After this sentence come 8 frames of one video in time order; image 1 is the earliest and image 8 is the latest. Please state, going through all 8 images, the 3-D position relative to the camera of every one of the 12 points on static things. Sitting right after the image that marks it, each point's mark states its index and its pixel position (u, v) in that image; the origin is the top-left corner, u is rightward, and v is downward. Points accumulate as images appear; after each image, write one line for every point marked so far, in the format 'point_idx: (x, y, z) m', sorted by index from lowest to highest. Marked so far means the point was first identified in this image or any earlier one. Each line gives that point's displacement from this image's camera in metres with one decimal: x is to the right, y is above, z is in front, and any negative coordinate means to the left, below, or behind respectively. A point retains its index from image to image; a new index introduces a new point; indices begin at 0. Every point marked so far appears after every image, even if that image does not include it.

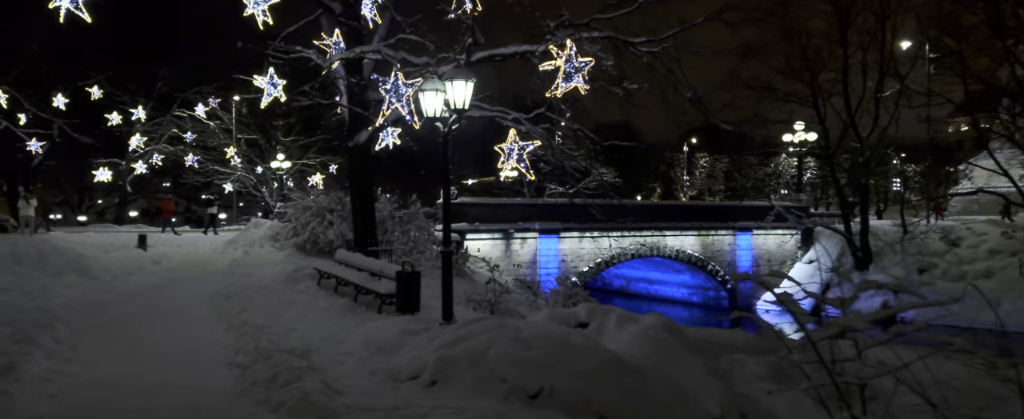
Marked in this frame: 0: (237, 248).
0: (-8.6, -1.2, +18.4) m
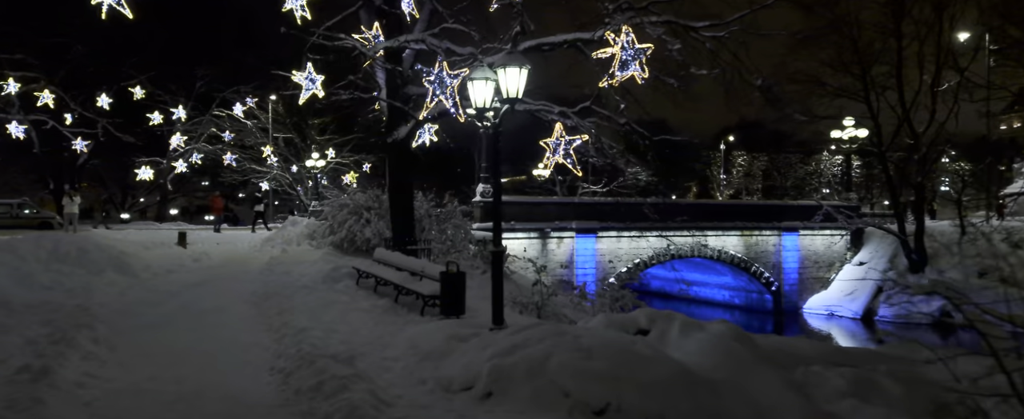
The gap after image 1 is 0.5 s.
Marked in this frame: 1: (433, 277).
0: (-7.4, -1.1, +18.3) m
1: (-1.3, -1.1, +9.8) m
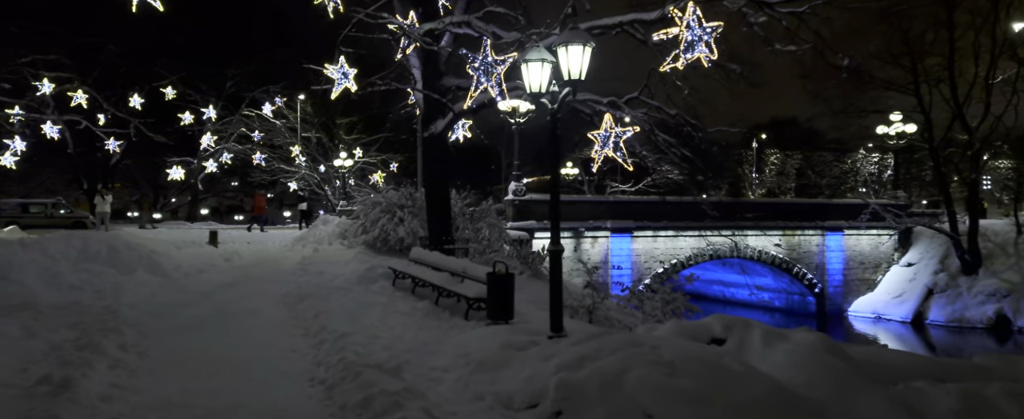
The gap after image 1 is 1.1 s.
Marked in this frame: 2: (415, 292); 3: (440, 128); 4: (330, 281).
0: (-6.2, -1.1, +17.9) m
1: (-0.5, -1.1, +9.1) m
2: (-1.8, -1.5, +11.1) m
3: (-1.6, +1.8, +13.1) m
4: (-3.7, -1.5, +12.0) m
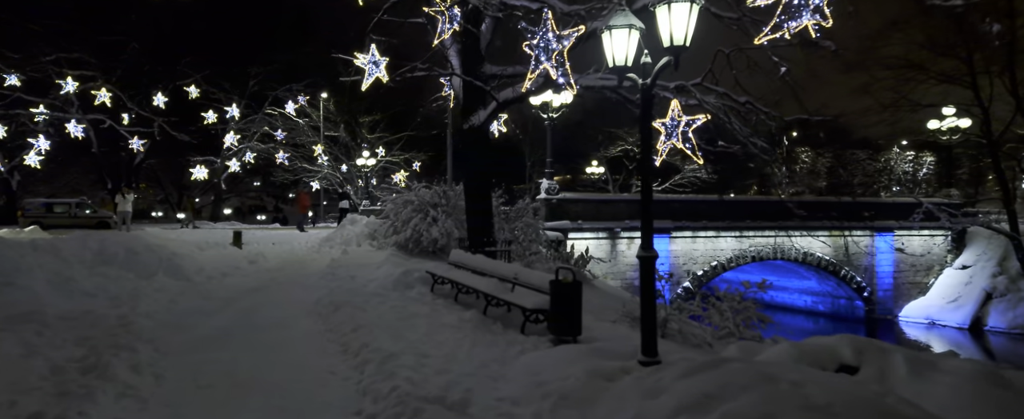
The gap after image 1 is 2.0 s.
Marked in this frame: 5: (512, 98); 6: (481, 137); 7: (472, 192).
0: (-5.1, -1.0, +16.9) m
1: (+0.3, -1.1, +8.0) m
2: (-0.9, -1.5, +10.0) m
3: (-0.6, +1.8, +12.1) m
4: (-2.8, -1.4, +11.0) m
5: (0.0, +2.2, +11.6) m
6: (-0.6, +1.5, +12.2) m
7: (-0.8, +0.3, +12.4) m
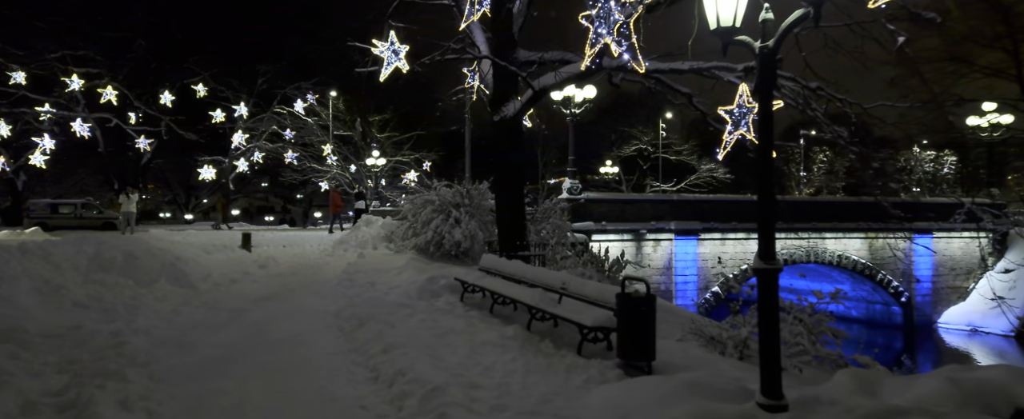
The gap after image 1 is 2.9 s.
0: (-4.4, -1.1, +15.9) m
1: (+0.9, -1.1, +6.9) m
2: (-0.3, -1.5, +8.9) m
3: (+0.1, +1.8, +10.9) m
4: (-2.2, -1.4, +9.9) m
5: (+0.7, +2.2, +10.5) m
6: (0.0, +1.5, +11.1) m
7: (-0.2, +0.3, +11.2) m
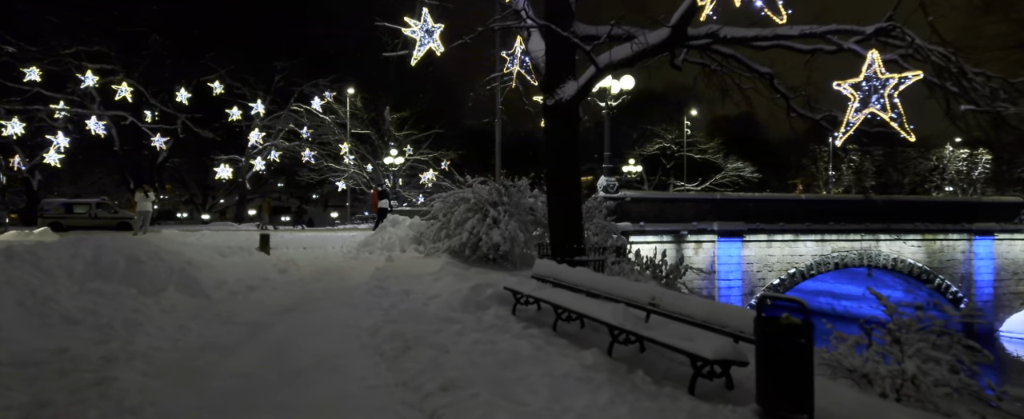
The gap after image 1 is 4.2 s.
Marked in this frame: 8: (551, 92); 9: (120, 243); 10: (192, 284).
0: (-3.4, -1.0, +14.5) m
1: (+1.7, -1.0, +5.5) m
2: (+0.6, -1.5, +7.5) m
3: (+1.0, +1.8, +9.5) m
4: (-1.3, -1.4, +8.6) m
5: (+1.5, +2.2, +9.1) m
6: (+0.9, +1.5, +9.7) m
7: (+0.7, +0.4, +9.8) m
8: (+0.6, +1.9, +9.7) m
9: (-6.3, -0.5, +9.4) m
10: (-5.0, -1.2, +9.2) m
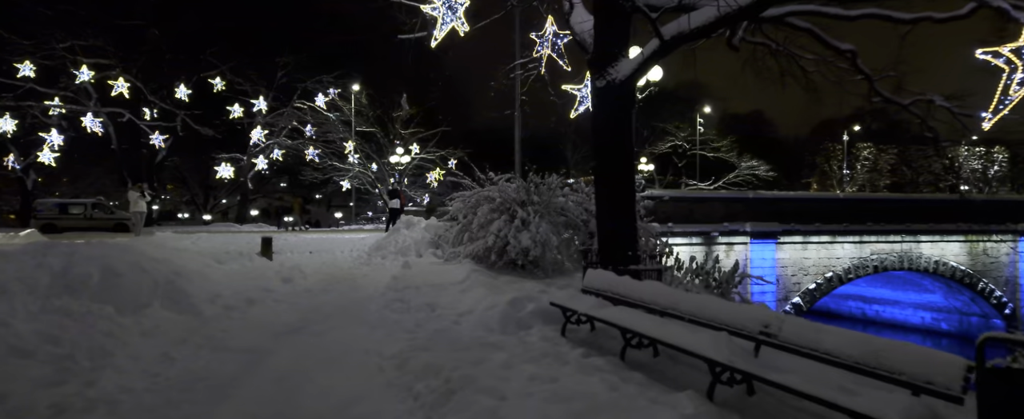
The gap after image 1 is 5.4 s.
0: (-2.8, -1.0, +13.2) m
1: (+2.3, -1.0, +4.1) m
2: (+1.2, -1.5, +6.1) m
3: (+1.6, +1.8, +8.1) m
4: (-0.7, -1.4, +7.2) m
5: (+2.1, +2.2, +7.7) m
6: (+1.5, +1.5, +8.3) m
7: (+1.3, +0.4, +8.4) m
8: (+1.2, +1.9, +8.3) m
9: (-5.7, -0.6, +8.0) m
10: (-4.4, -1.2, +7.8) m
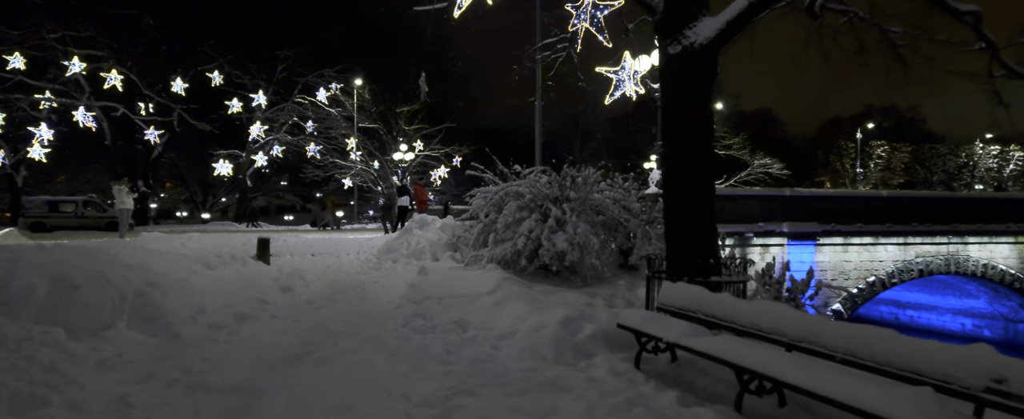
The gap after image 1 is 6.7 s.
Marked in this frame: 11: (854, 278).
0: (-2.2, -1.0, +11.6) m
1: (+2.9, -1.0, +2.5) m
2: (+1.7, -1.5, +4.5) m
3: (+2.1, +1.9, +6.6) m
4: (-0.1, -1.4, +5.6) m
5: (+2.7, +2.2, +6.1) m
6: (+2.1, +1.5, +6.7) m
7: (+1.9, +0.4, +6.9) m
8: (+1.8, +2.0, +6.7) m
9: (-5.1, -0.5, +6.5) m
10: (-3.9, -1.2, +6.3) m
11: (+11.3, -2.2, +19.4) m
